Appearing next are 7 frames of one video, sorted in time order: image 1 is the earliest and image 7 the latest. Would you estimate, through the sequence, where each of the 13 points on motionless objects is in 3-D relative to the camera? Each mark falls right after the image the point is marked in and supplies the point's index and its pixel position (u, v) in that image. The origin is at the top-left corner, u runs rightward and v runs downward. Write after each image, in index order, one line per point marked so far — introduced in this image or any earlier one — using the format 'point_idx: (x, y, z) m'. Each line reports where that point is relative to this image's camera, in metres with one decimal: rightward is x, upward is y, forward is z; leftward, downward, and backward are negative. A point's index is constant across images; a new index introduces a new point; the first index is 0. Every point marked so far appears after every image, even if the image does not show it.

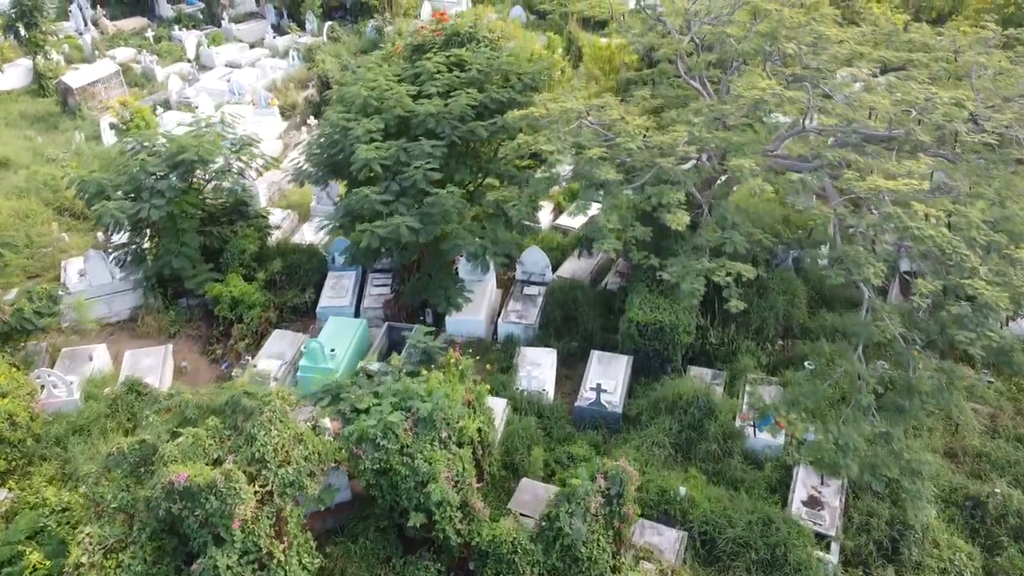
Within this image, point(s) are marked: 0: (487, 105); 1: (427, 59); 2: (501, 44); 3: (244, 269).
0: (-0.2, +1.5, +9.2) m
1: (-0.7, +2.0, +9.7) m
2: (-0.1, +2.2, +10.5) m
3: (-2.5, +0.2, +10.5) m
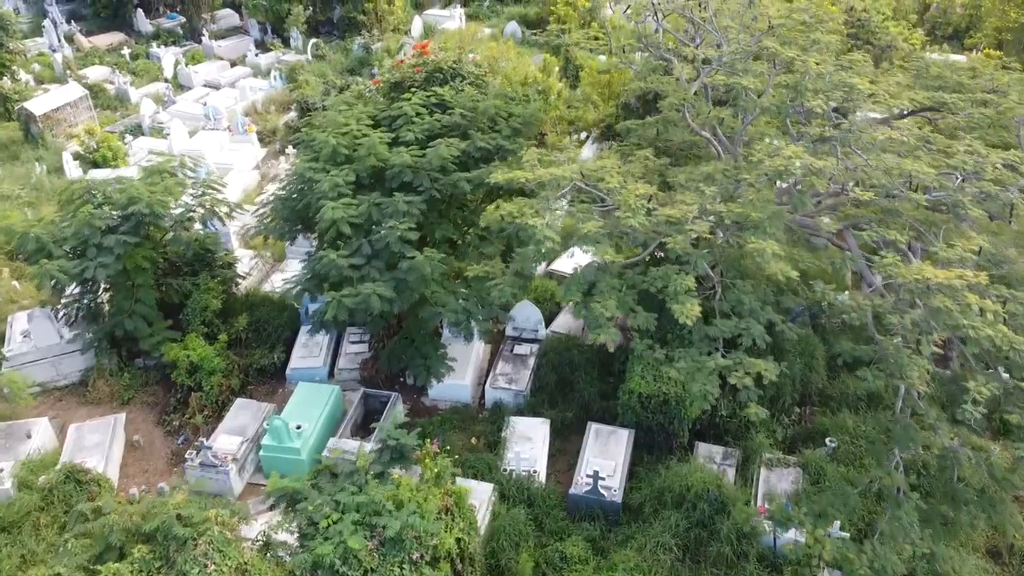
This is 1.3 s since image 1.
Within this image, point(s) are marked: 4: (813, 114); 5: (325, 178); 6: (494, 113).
0: (-0.3, +1.0, +8.2) m
1: (-0.8, +1.5, +8.8) m
2: (-0.2, +1.7, +9.5) m
3: (-2.6, -0.3, +9.6) m
4: (+1.8, +1.0, +6.7) m
5: (-1.3, +0.8, +7.9) m
6: (-0.1, +1.3, +8.5) m
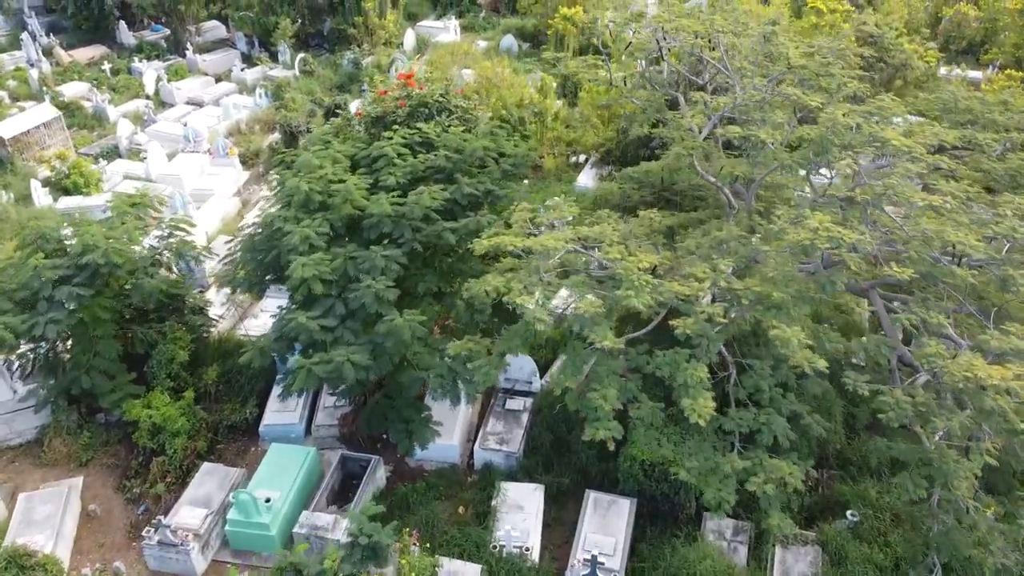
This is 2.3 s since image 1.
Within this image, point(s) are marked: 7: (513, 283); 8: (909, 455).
0: (-0.4, +0.6, +7.5) m
1: (-0.9, +1.1, +8.0) m
2: (-0.3, +1.3, +8.8) m
3: (-2.7, -0.7, +8.8) m
4: (+1.7, +0.6, +5.9) m
5: (-1.4, +0.4, +7.1) m
6: (-0.2, +0.9, +7.8) m
7: (0.0, 0.0, +5.4) m
8: (+1.8, -0.7, +5.1) m
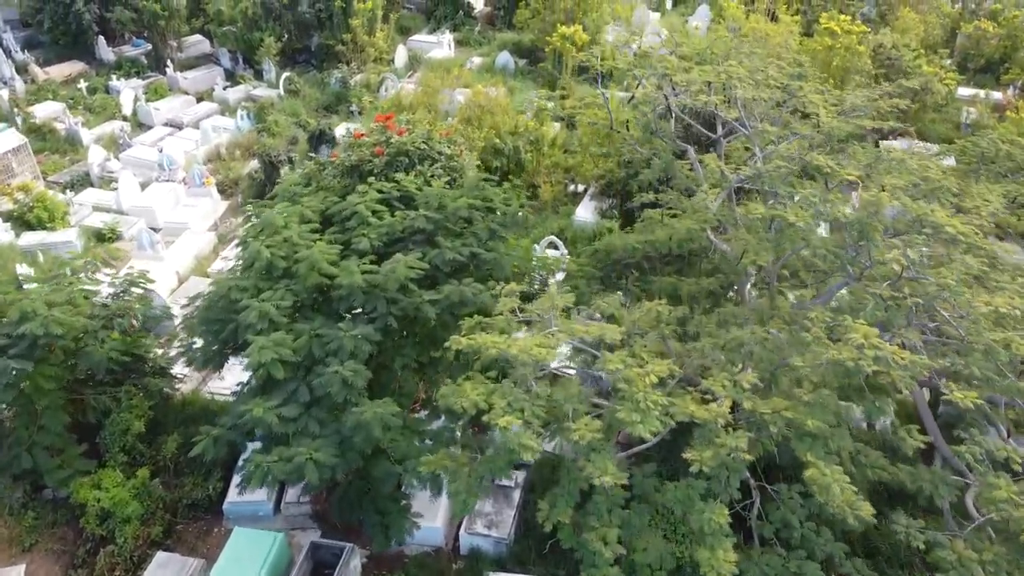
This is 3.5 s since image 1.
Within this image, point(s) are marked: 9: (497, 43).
0: (-0.4, +0.1, +6.6) m
1: (-1.0, +0.6, +7.2) m
2: (-0.3, +0.9, +7.9) m
3: (-2.7, -1.2, +8.0) m
4: (+1.6, +0.2, +5.1) m
5: (-1.4, -0.1, +6.3) m
6: (-0.3, +0.5, +6.9) m
7: (-0.1, -0.4, +4.6) m
8: (+1.7, -1.2, +4.2) m
9: (-0.2, +4.0, +18.5) m
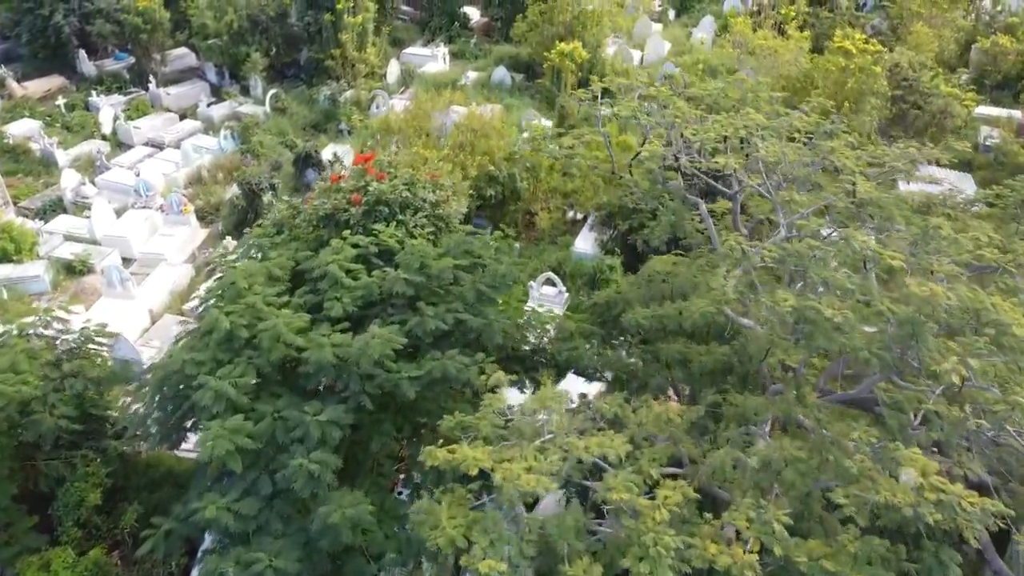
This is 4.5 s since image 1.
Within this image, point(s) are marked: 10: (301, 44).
0: (-0.5, -0.3, +5.9) m
1: (-1.0, +0.2, +6.5) m
2: (-0.4, +0.5, +7.2) m
3: (-2.8, -1.5, +7.3) m
4: (+1.6, -0.2, +4.4) m
5: (-1.5, -0.5, +5.6) m
6: (-0.3, +0.1, +6.2) m
7: (-0.1, -0.8, +3.9) m
8: (+1.7, -1.6, +3.5) m
9: (-0.3, +3.6, +17.8) m
10: (-3.3, +3.8, +17.5) m
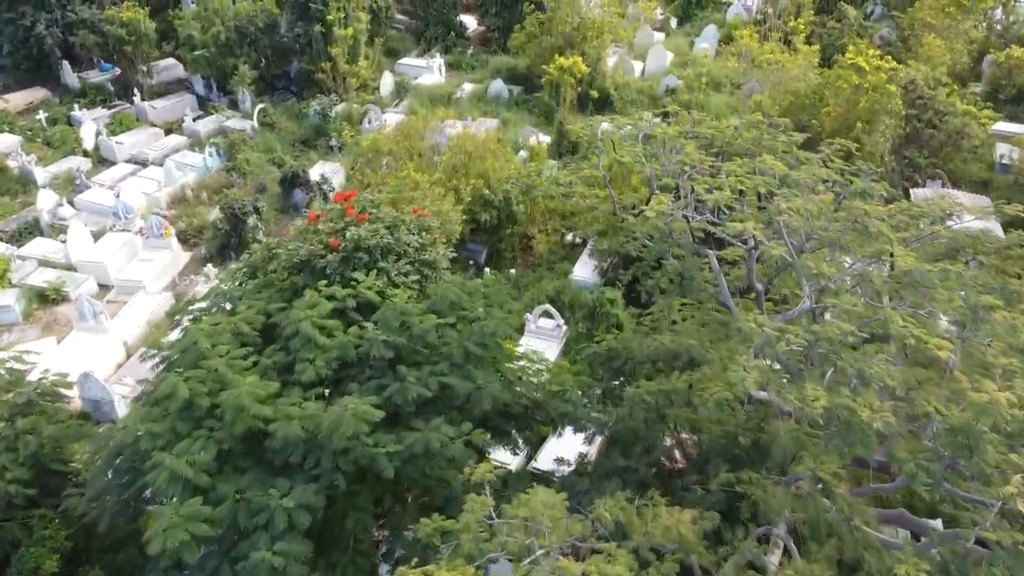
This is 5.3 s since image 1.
0: (-0.5, -0.5, +5.3) m
1: (-1.1, -0.1, +5.9) m
2: (-0.4, +0.2, +6.7) m
3: (-2.8, -1.8, +6.7) m
4: (+1.5, -0.5, +3.8) m
5: (-1.5, -0.8, +5.0) m
6: (-0.4, -0.2, +5.7) m
7: (-0.2, -1.1, +3.3) m
8: (+1.6, -1.9, +2.9) m
9: (-0.3, +3.3, +17.2) m
10: (-3.3, +3.5, +16.9) m
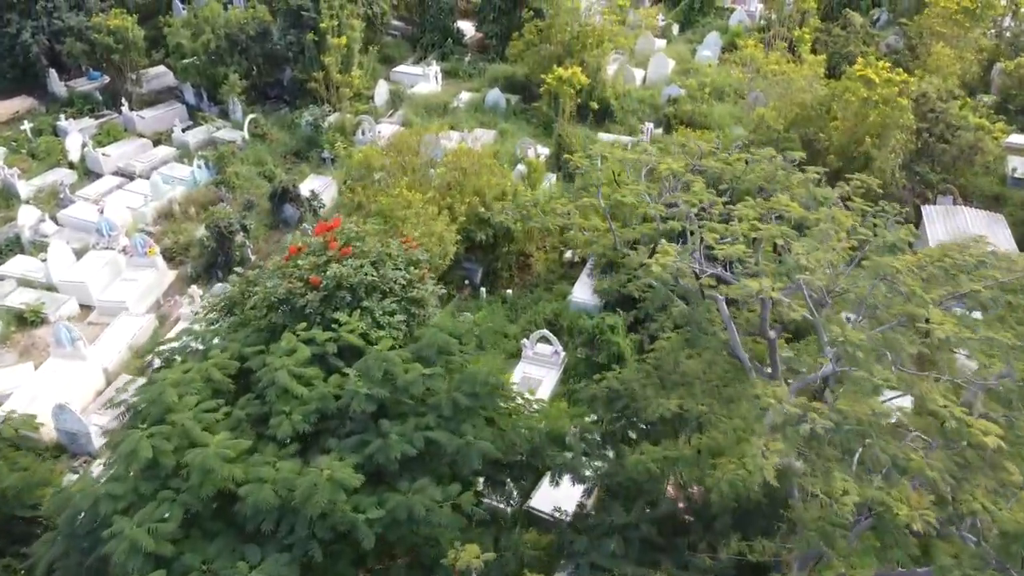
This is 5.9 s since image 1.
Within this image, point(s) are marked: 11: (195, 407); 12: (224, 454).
0: (-0.6, -0.8, +4.9) m
1: (-1.1, -0.3, +5.5) m
2: (-0.5, 0.0, +6.2) m
3: (-2.9, -2.1, +6.3) m
4: (+1.5, -0.7, +3.4) m
5: (-1.6, -1.0, +4.6) m
6: (-0.4, -0.4, +5.2) m
7: (-0.2, -1.3, +2.9) m
8: (+1.6, -2.1, +2.5) m
9: (-0.4, +3.1, +16.8) m
10: (-3.3, +3.3, +16.5) m
11: (-1.4, -0.5, +5.1) m
12: (-1.2, -0.7, +4.8) m
